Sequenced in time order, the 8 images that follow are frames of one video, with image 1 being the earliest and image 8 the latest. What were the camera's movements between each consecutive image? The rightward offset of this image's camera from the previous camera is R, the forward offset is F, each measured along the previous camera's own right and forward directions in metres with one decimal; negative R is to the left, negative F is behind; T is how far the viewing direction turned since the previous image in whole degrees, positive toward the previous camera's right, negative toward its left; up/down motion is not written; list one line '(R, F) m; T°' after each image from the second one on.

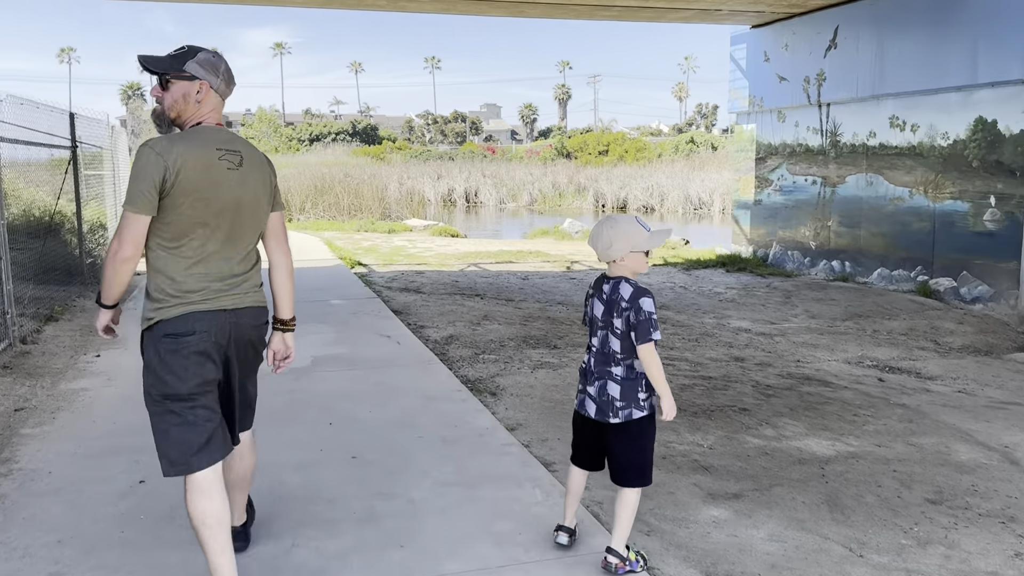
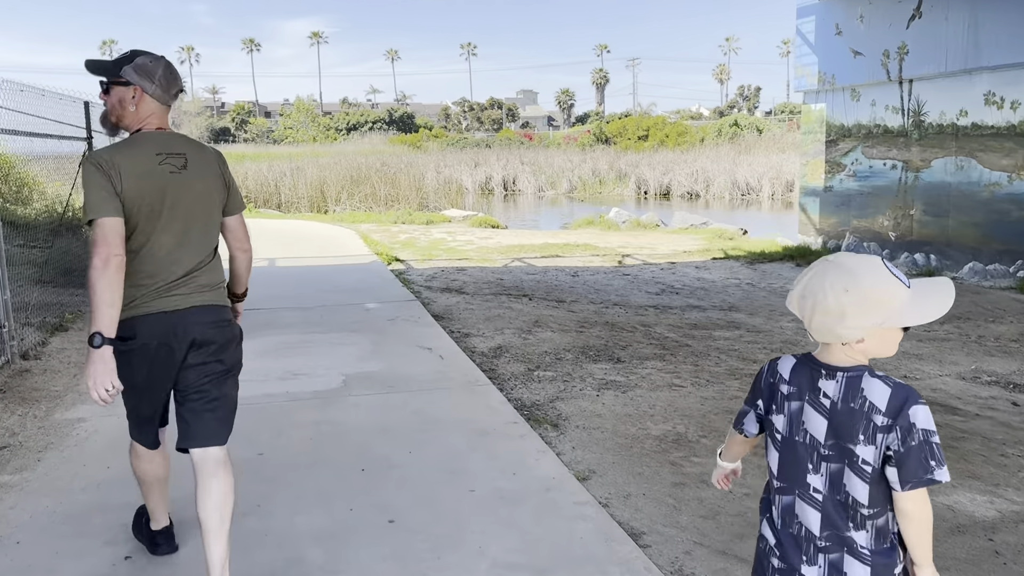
(-0.1, +0.7) m; -3°
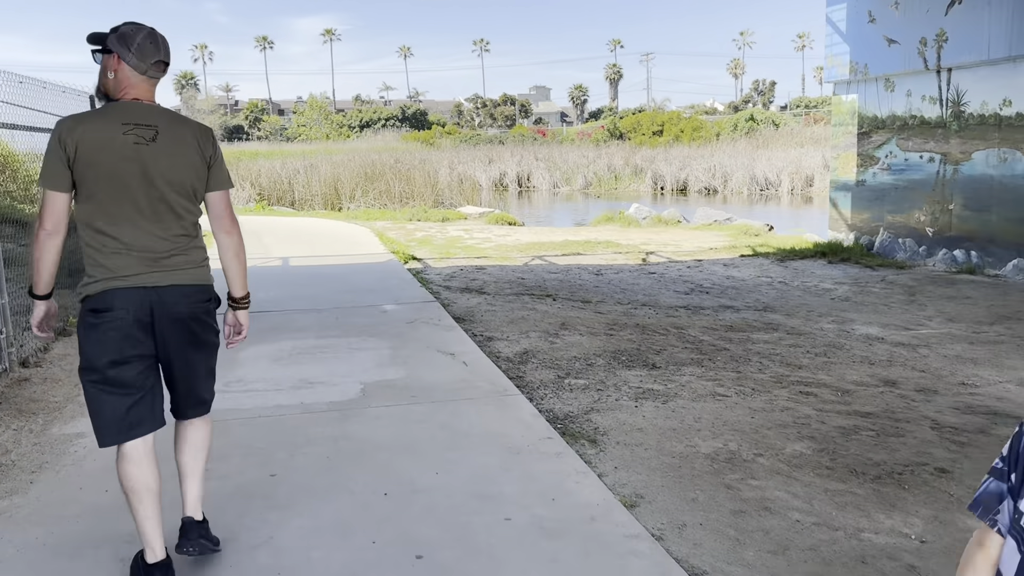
(-0.1, +0.3) m; -1°
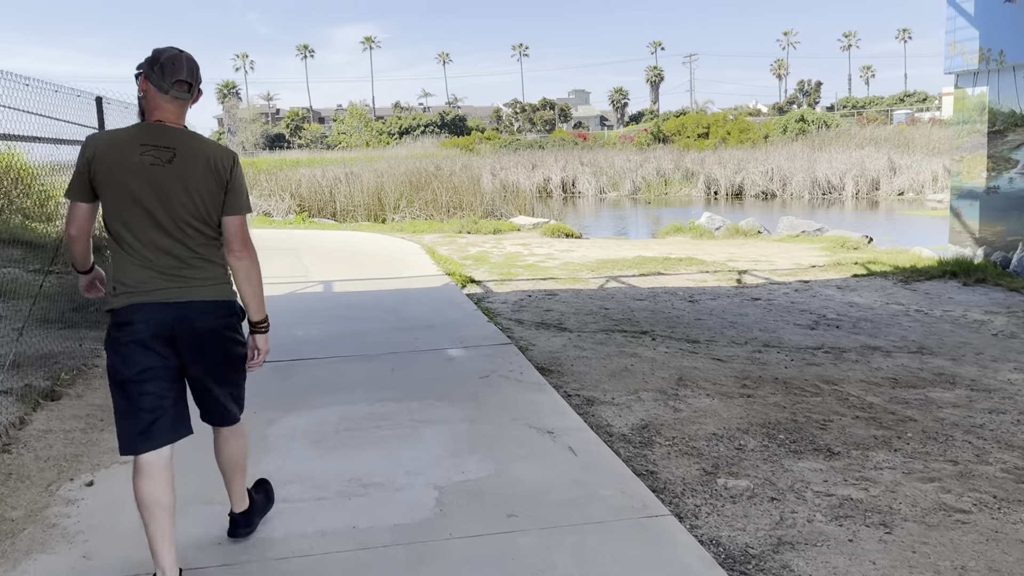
(-0.4, +1.2) m; -3°
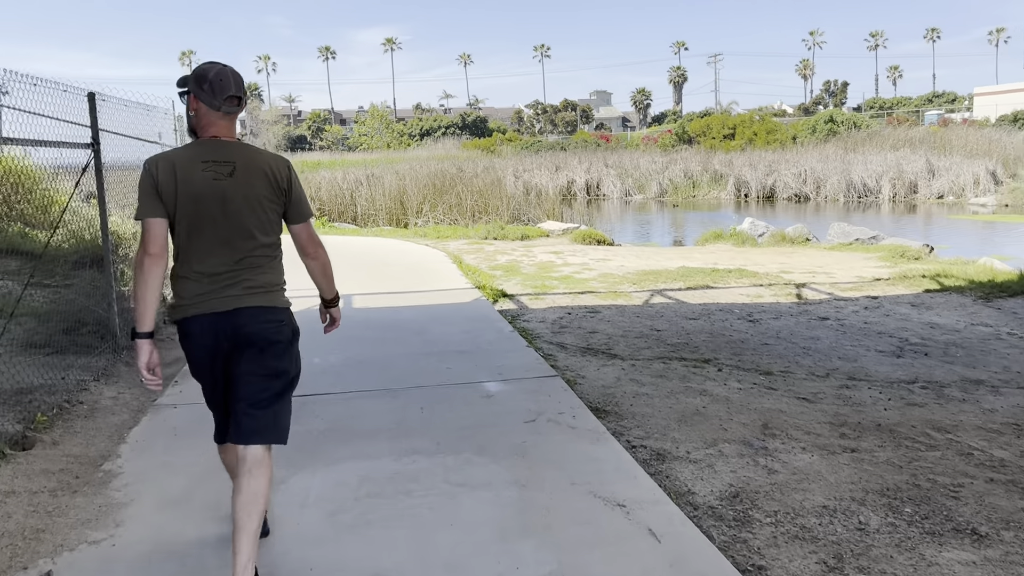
(-0.2, +0.7) m; -1°
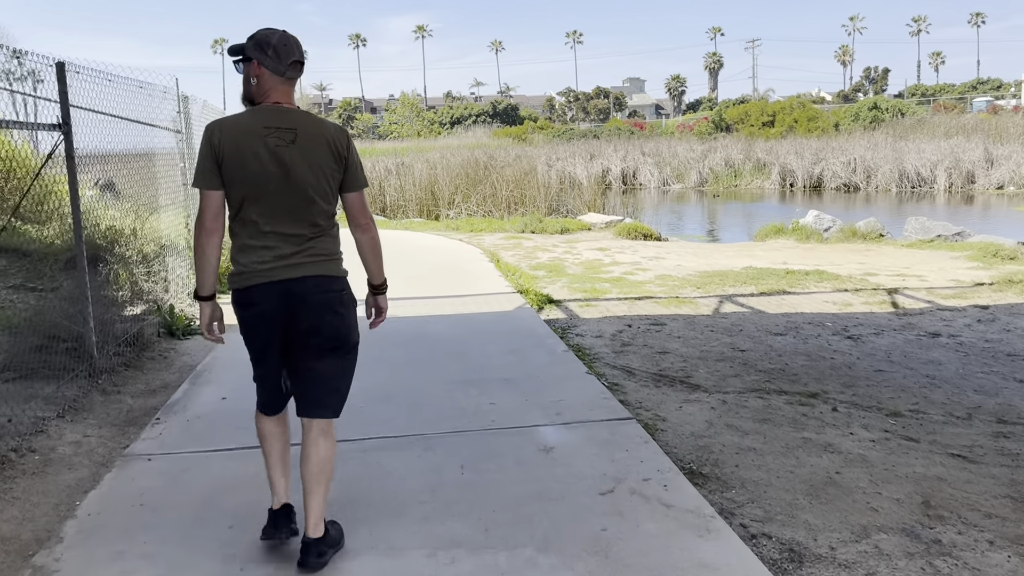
(-0.2, +0.9) m; -2°
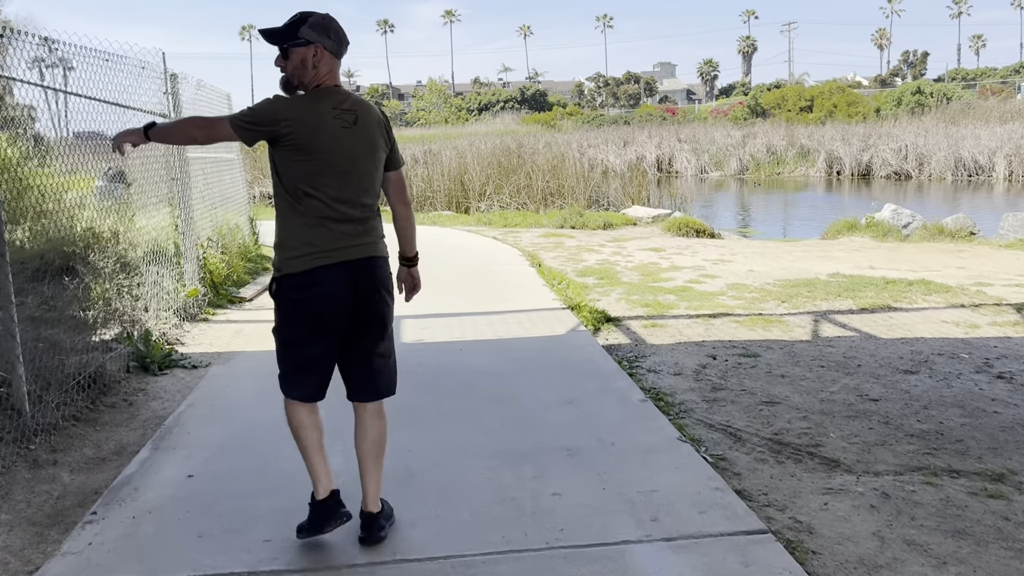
(-0.2, +1.1) m; -2°
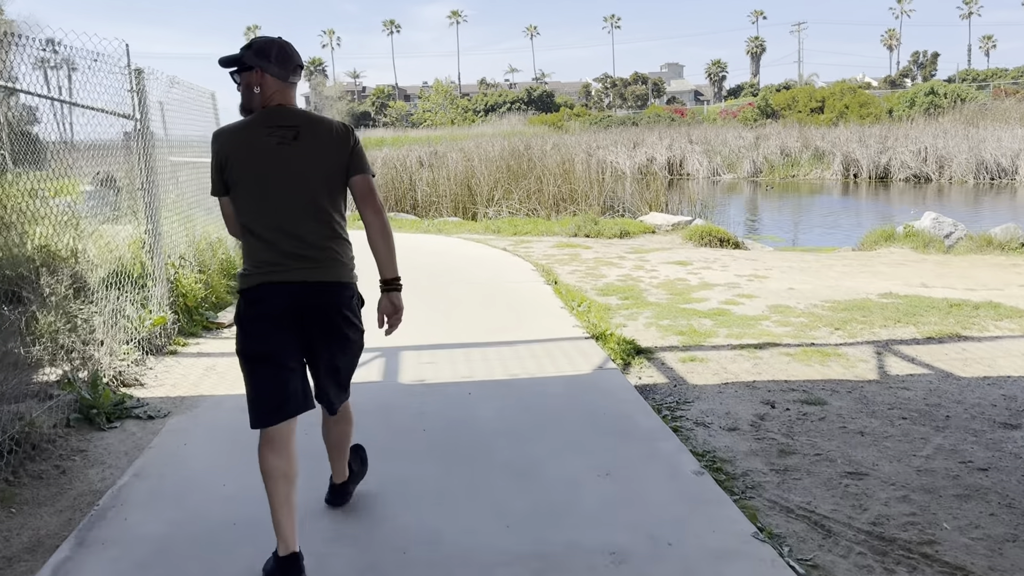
(-0.1, +0.7) m; 0°
